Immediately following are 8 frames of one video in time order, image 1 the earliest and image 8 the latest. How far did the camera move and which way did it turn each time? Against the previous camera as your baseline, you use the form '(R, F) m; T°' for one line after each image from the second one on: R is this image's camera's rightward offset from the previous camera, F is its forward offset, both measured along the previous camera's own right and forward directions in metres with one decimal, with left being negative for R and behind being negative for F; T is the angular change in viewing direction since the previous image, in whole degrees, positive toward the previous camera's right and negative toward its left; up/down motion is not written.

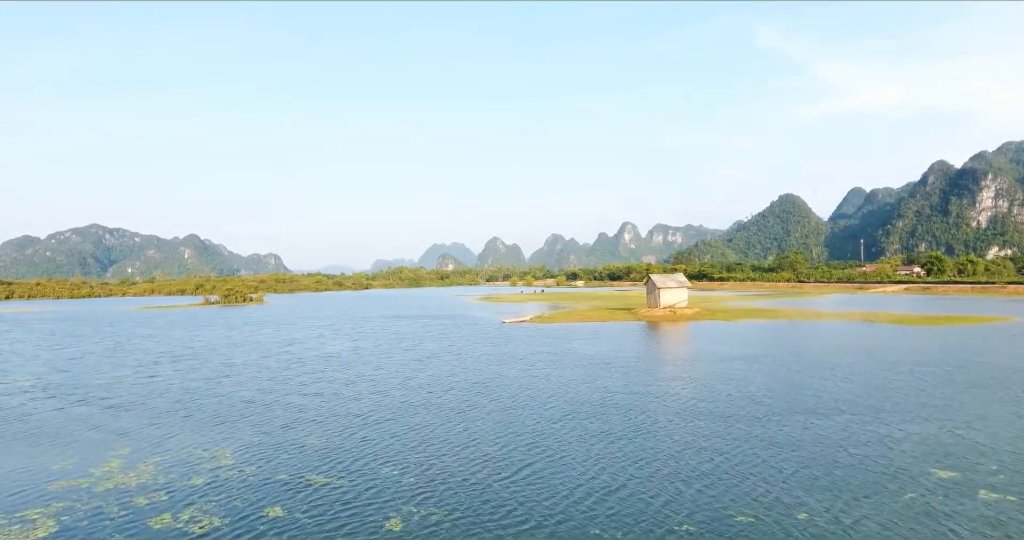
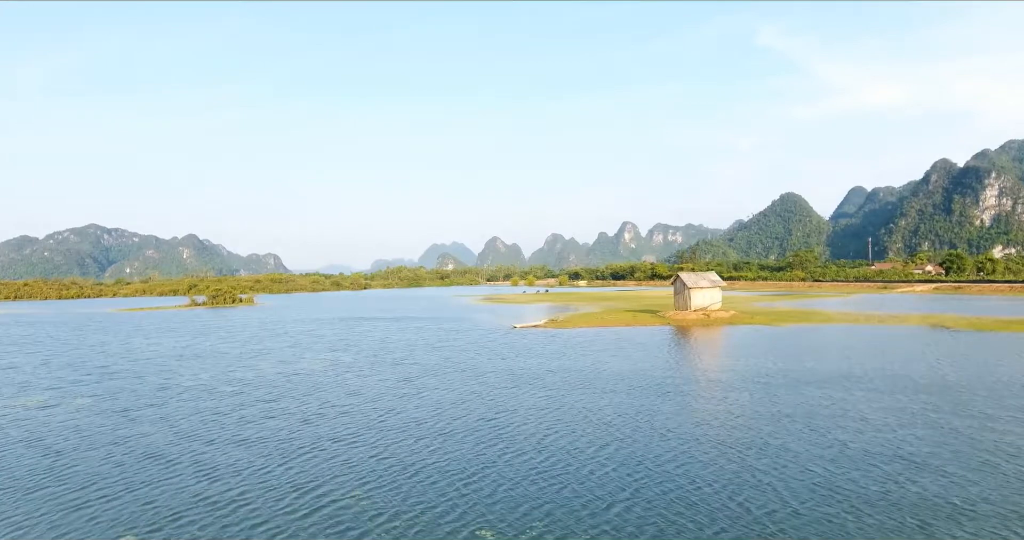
(-0.8, +6.7) m; 0°
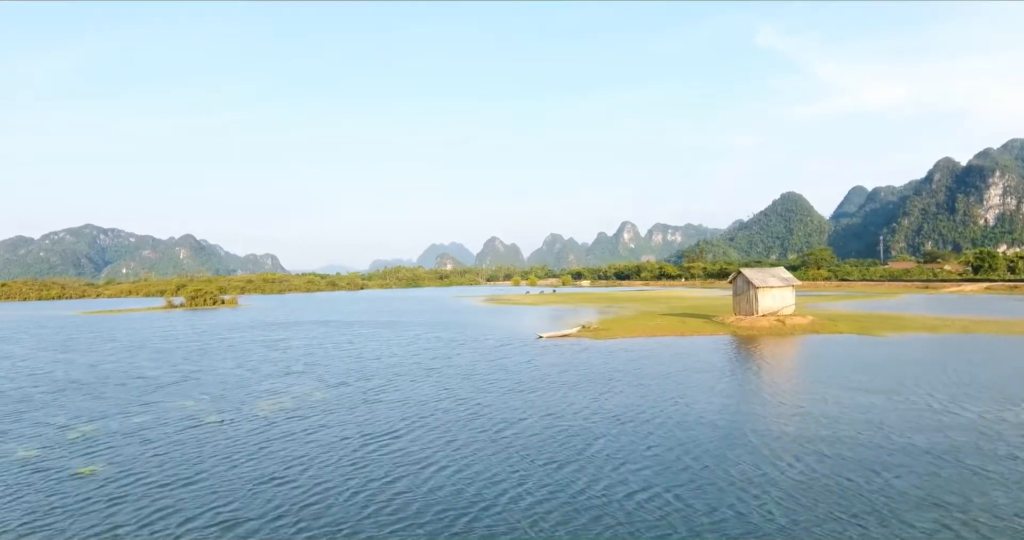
(-1.5, +9.9) m; 0°
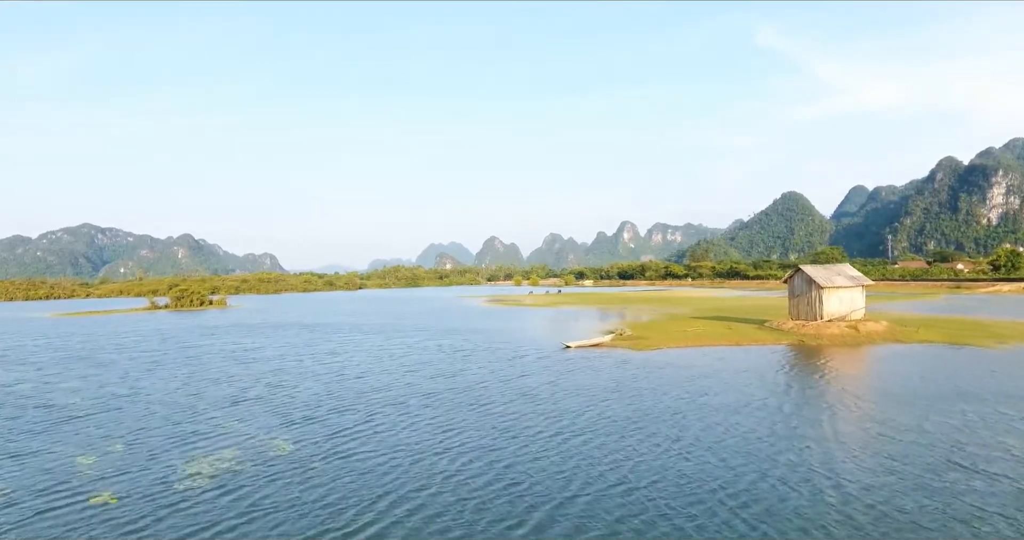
(-1.1, +6.2) m; 0°
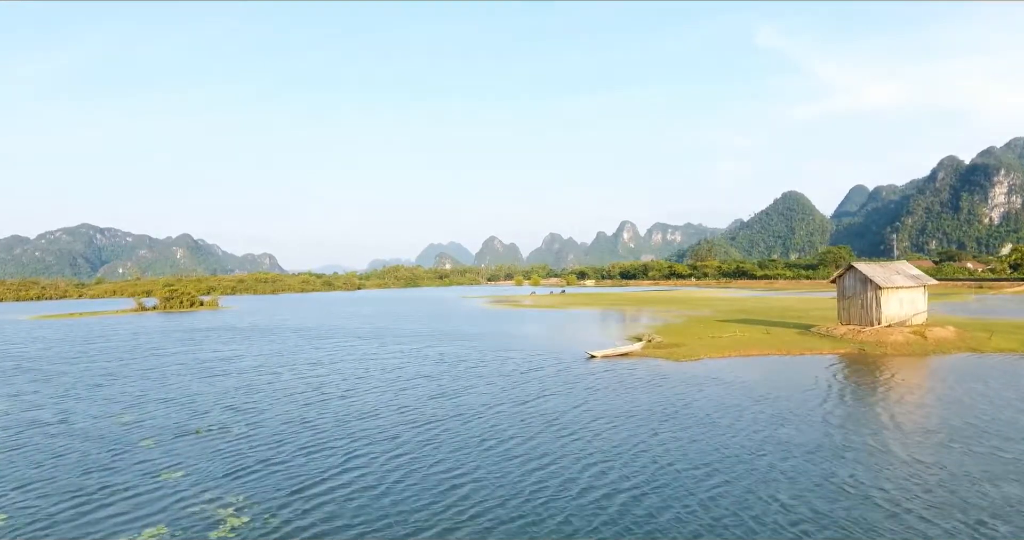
(-0.7, +4.1) m; 0°
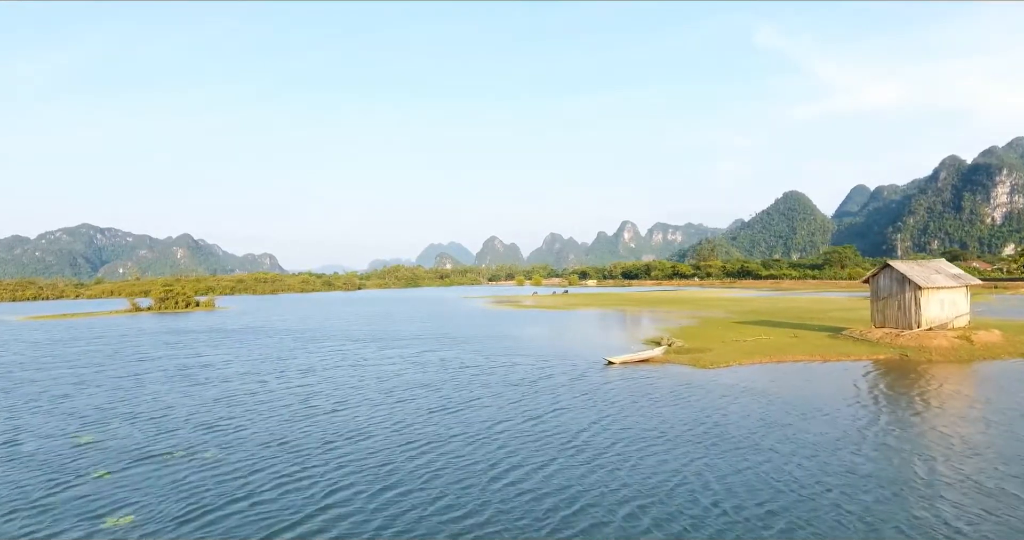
(-0.4, +2.2) m; 0°
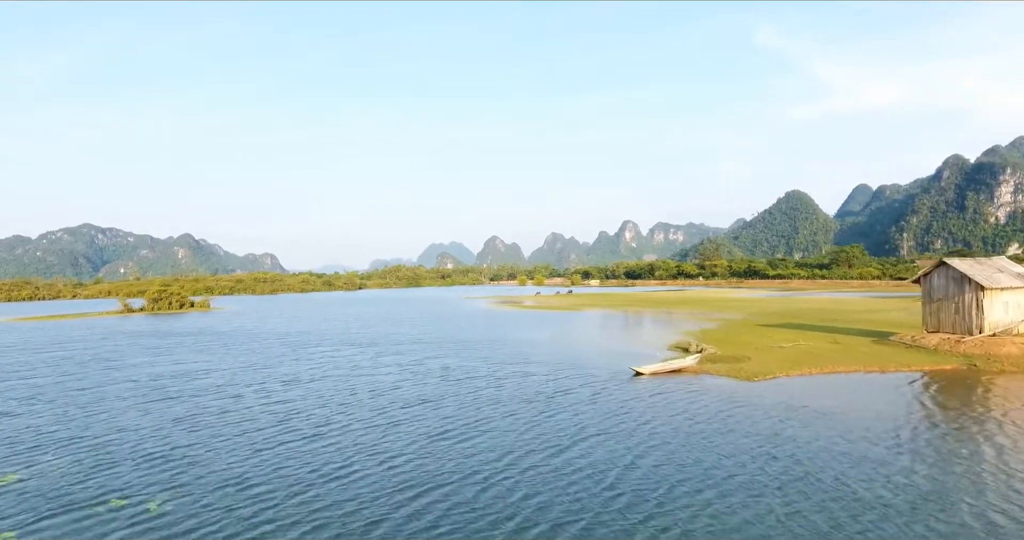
(-0.4, +2.9) m; 0°
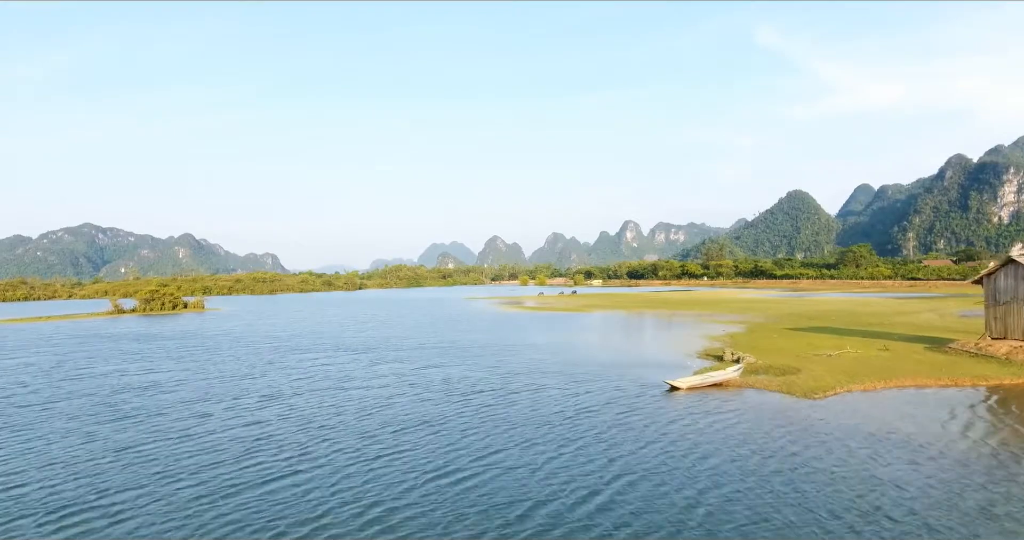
(-0.4, +2.9) m; 0°
